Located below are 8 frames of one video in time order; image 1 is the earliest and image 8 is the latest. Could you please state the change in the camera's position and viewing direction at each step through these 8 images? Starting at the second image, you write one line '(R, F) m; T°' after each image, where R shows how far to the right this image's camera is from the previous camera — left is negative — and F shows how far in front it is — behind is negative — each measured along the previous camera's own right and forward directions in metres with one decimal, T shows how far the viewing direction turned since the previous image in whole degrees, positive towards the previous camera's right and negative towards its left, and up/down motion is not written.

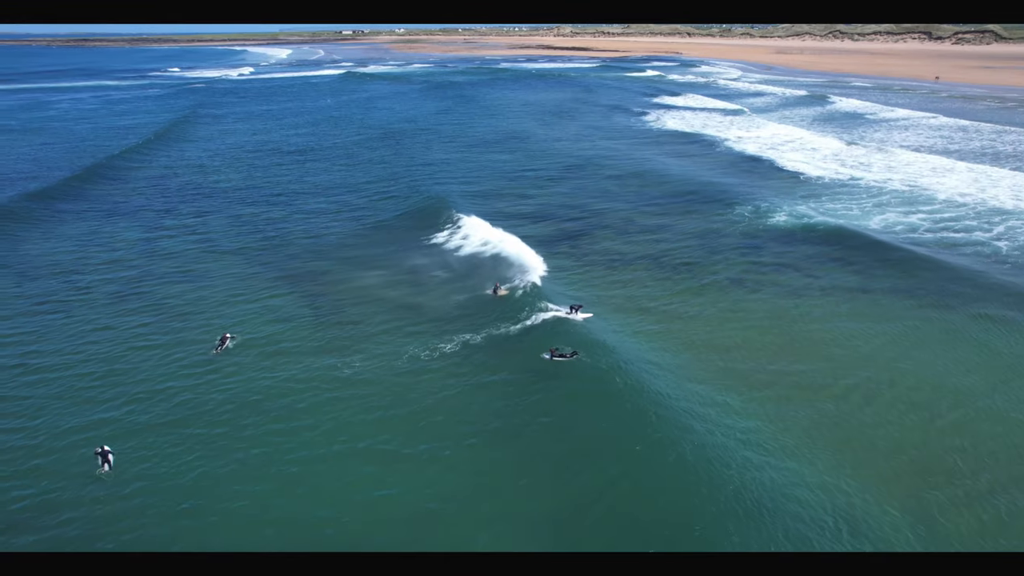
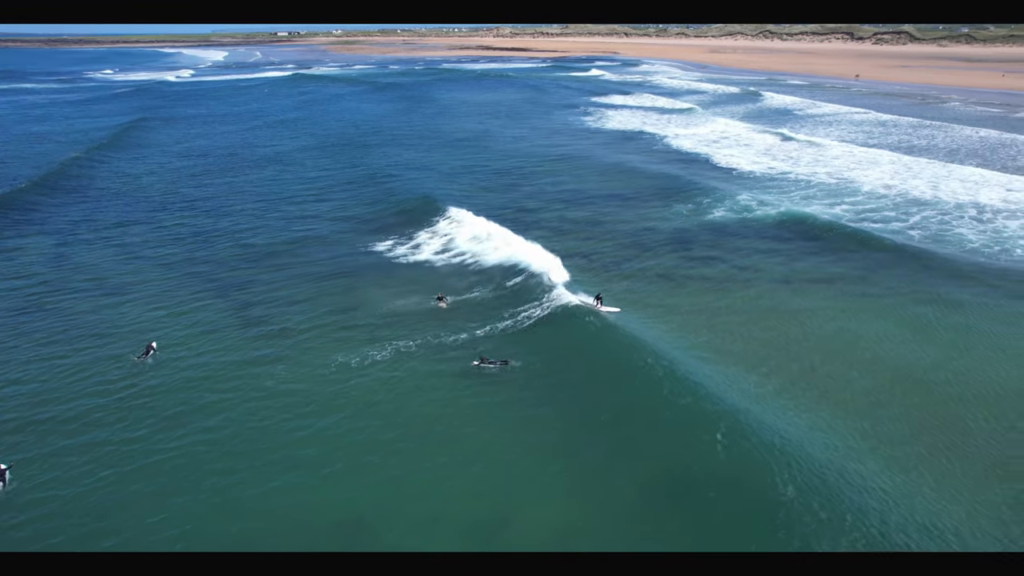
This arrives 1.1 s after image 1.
(-1.3, +1.1) m; +5°
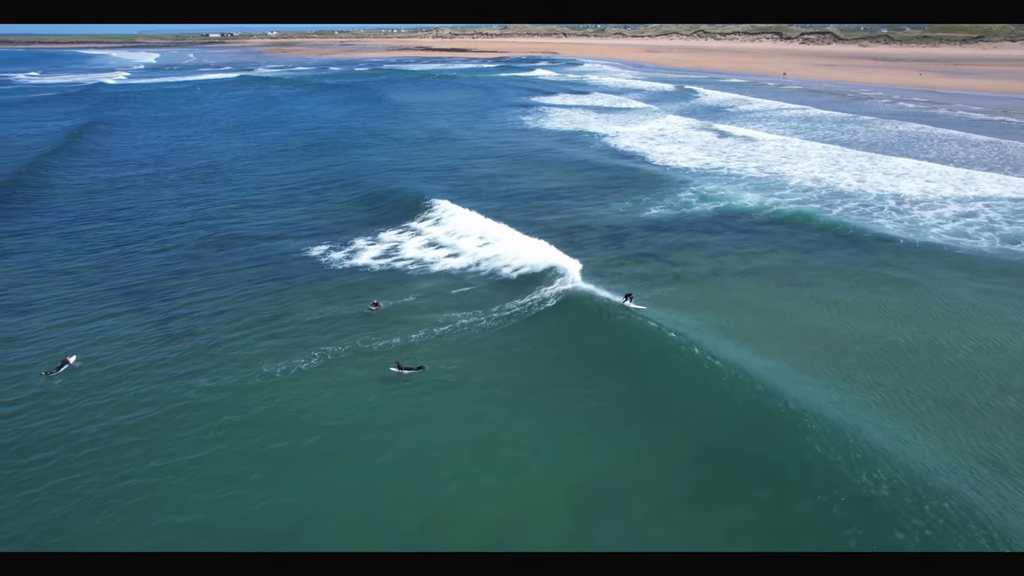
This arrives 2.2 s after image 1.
(+0.2, -0.2) m; +5°
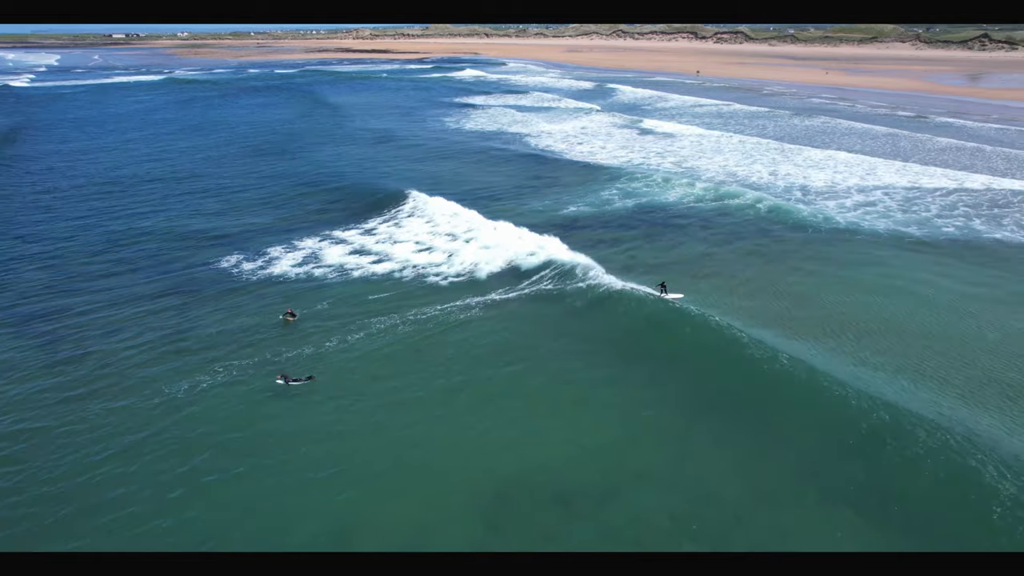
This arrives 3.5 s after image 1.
(+0.3, -0.2) m; +6°
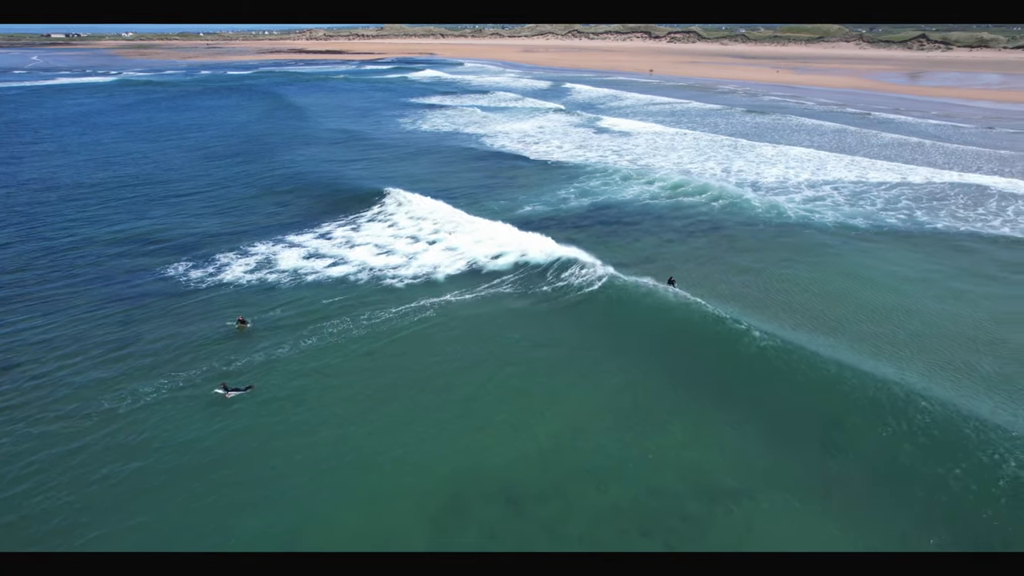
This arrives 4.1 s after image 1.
(+0.1, 0.0) m; +3°
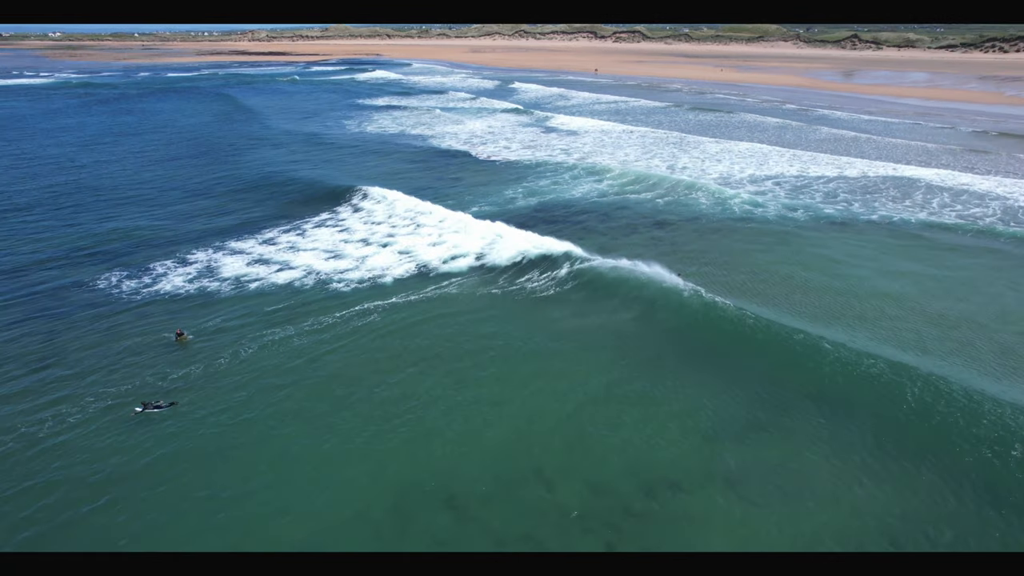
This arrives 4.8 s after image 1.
(+0.1, 0.0) m; +4°
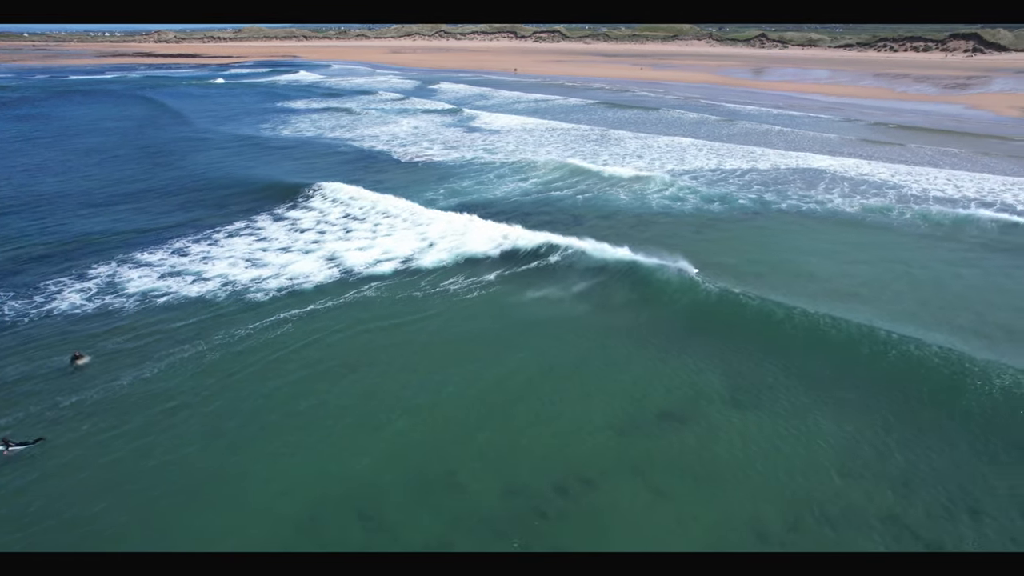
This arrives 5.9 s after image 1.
(+0.2, +0.1) m; +6°
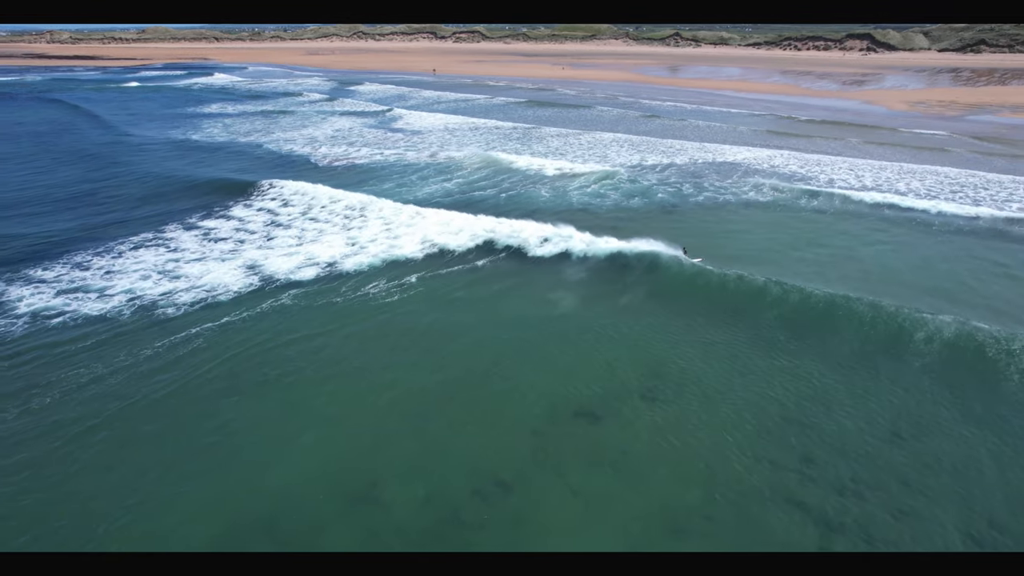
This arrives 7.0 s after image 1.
(+0.2, +0.1) m; +6°
